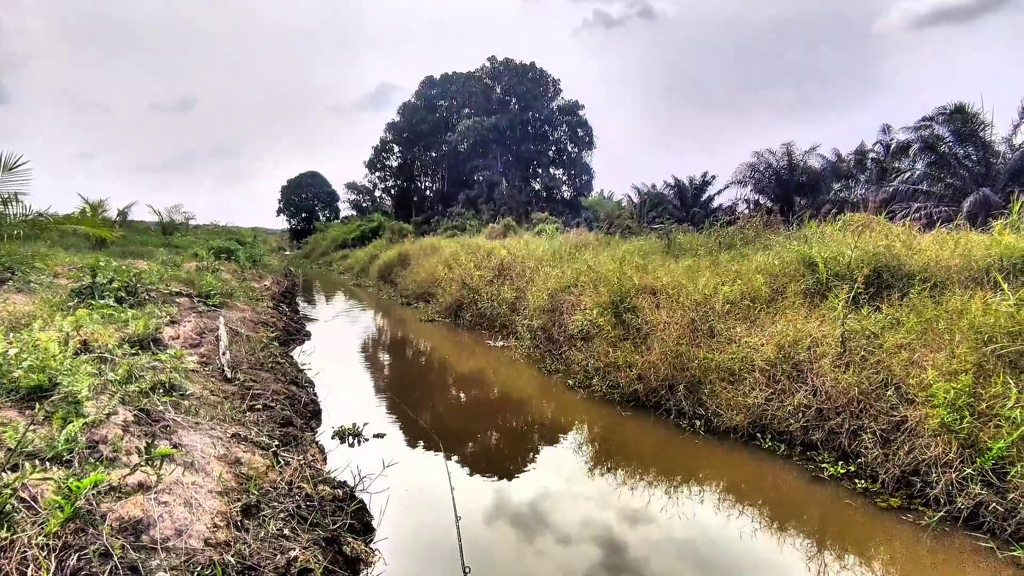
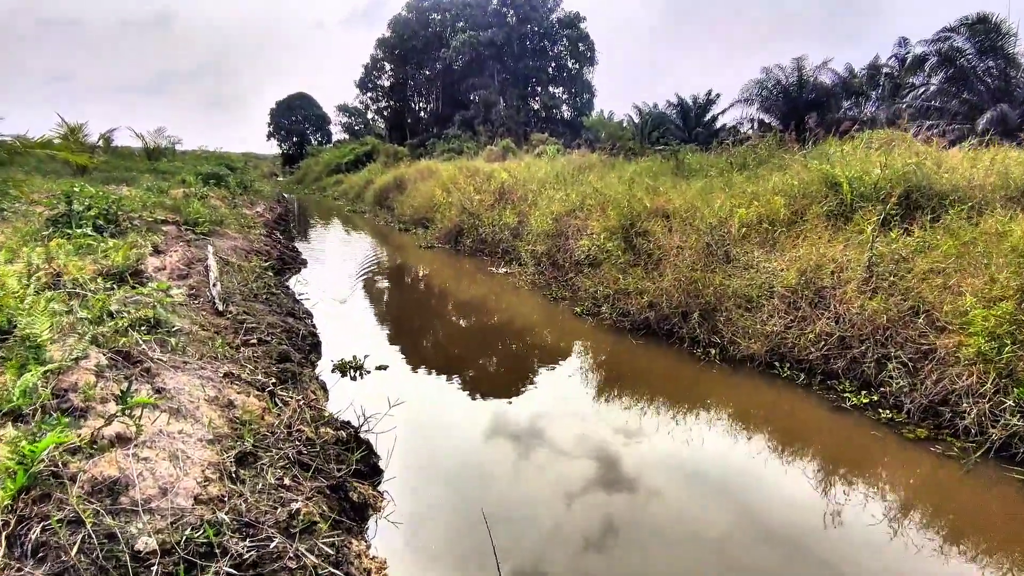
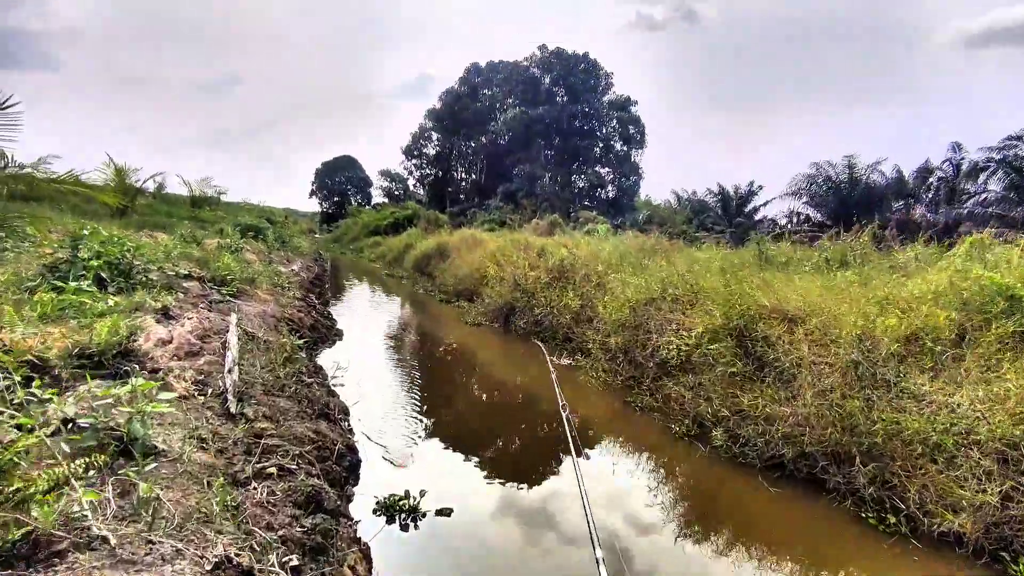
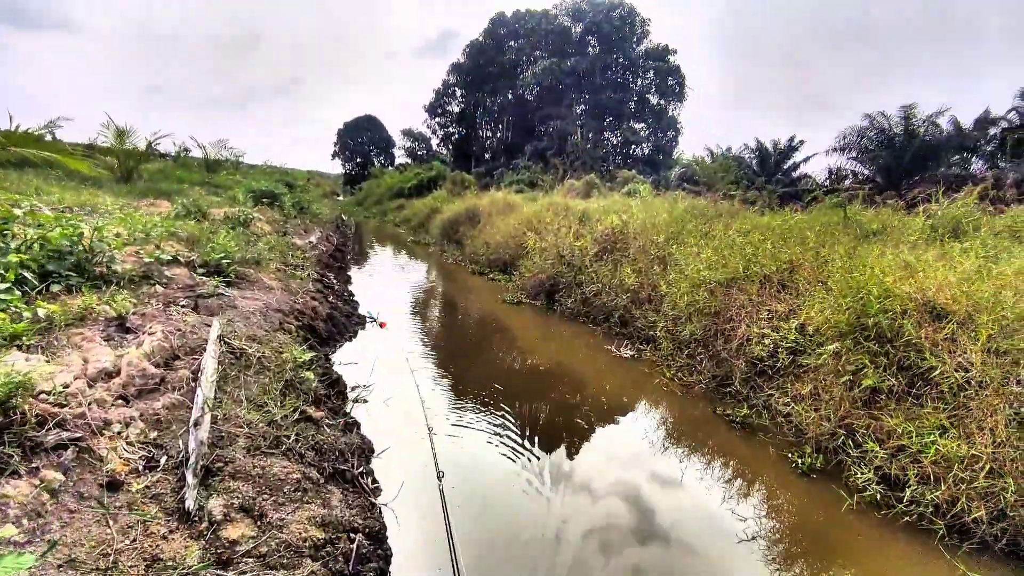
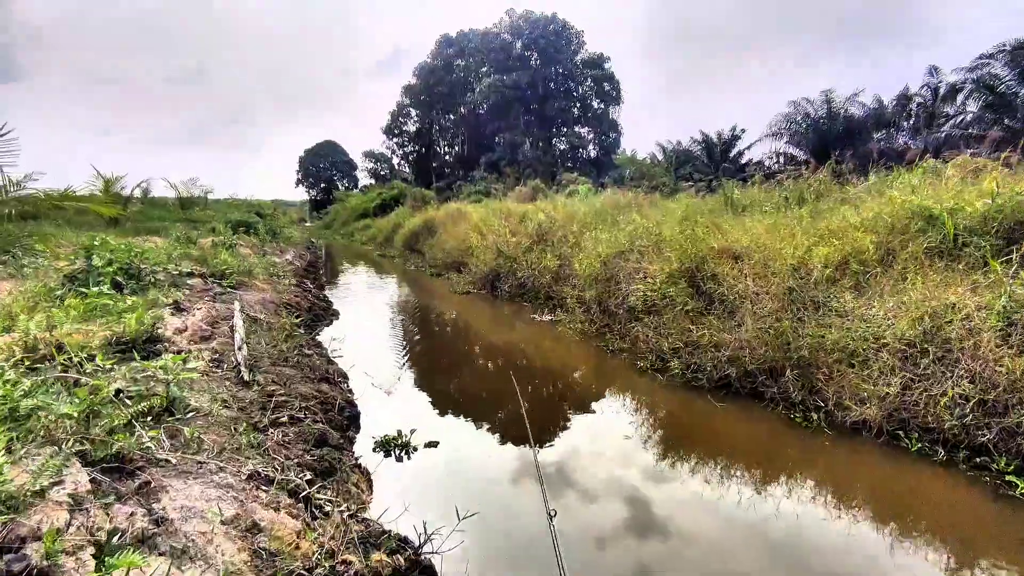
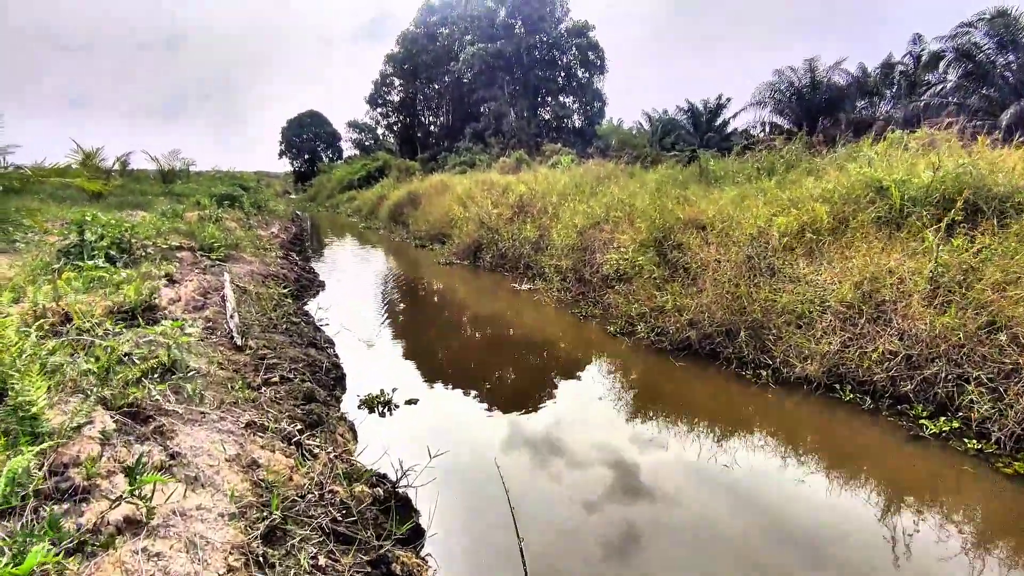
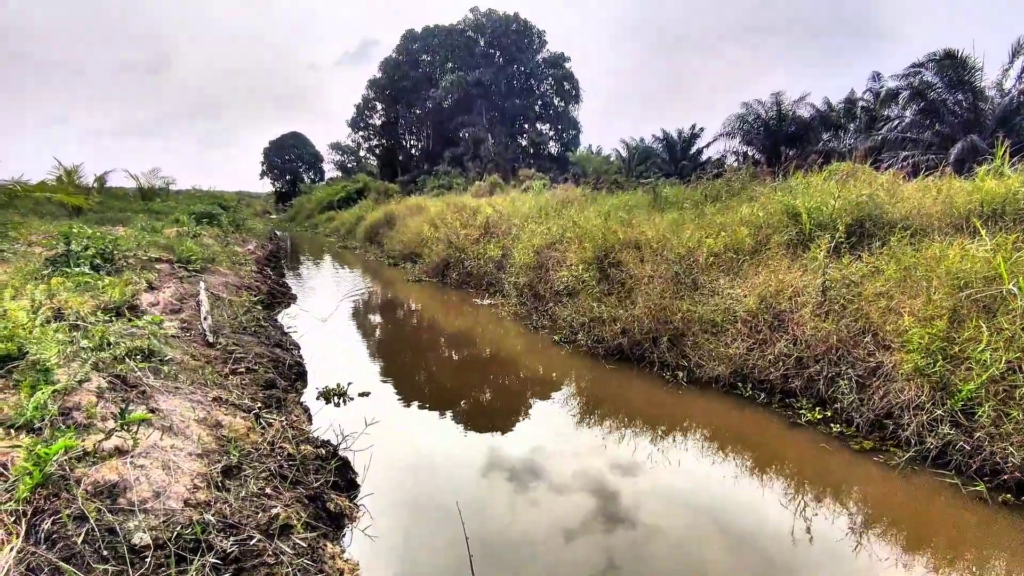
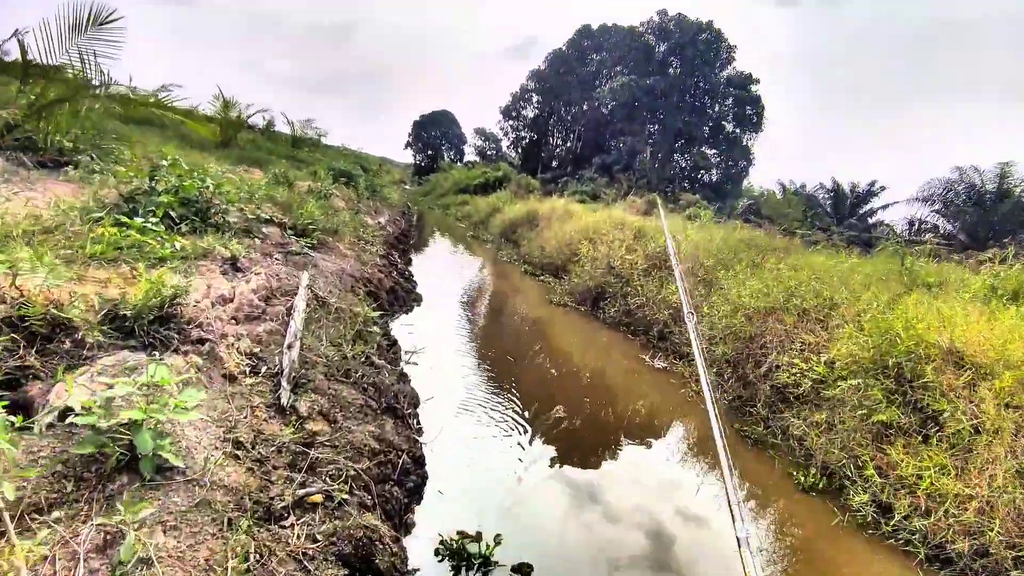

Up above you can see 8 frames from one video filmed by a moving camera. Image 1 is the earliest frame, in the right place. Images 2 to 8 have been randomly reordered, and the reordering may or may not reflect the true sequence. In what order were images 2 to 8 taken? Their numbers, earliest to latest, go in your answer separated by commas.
7, 2, 6, 5, 3, 8, 4
